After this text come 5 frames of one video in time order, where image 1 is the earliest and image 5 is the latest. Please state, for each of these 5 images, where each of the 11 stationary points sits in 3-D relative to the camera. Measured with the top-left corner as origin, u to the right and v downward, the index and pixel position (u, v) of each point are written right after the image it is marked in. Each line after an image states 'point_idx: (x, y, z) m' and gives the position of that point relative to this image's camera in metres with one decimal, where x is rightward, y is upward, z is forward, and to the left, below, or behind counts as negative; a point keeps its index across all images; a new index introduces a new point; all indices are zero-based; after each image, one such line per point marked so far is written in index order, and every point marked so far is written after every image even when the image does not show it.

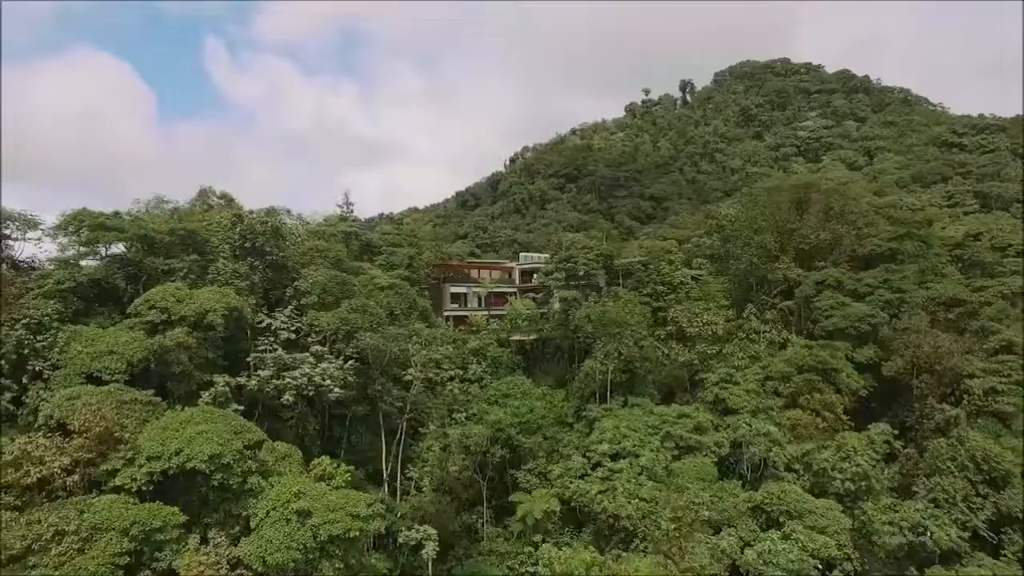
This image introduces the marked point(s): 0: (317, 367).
0: (-4.9, -2.0, +17.8) m
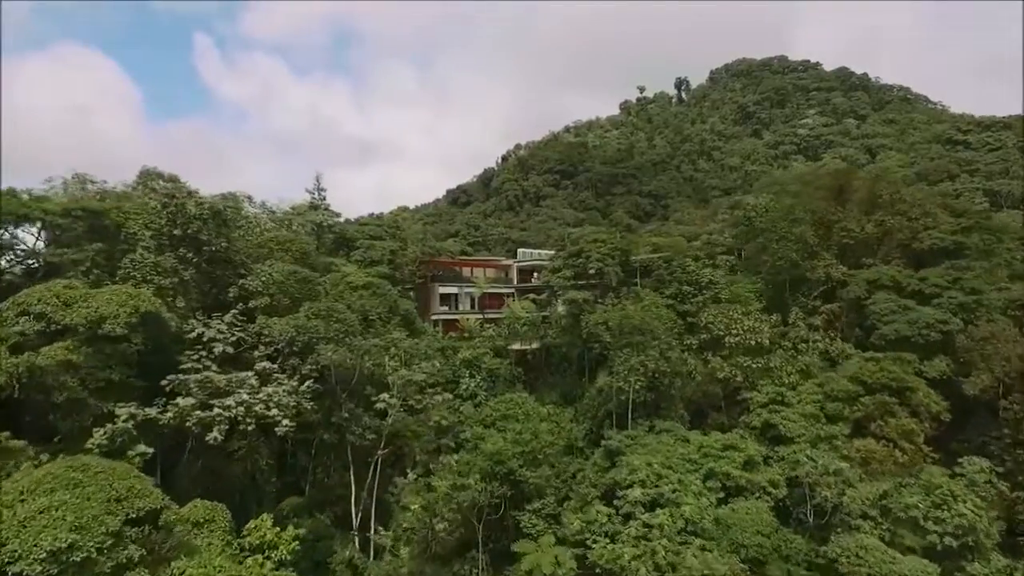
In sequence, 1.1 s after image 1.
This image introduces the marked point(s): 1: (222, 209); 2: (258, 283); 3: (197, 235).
0: (-4.8, -2.0, +13.6) m
1: (-7.1, +1.9, +17.3) m
2: (-6.2, +0.1, +17.1) m
3: (-7.3, +1.3, +16.4) m
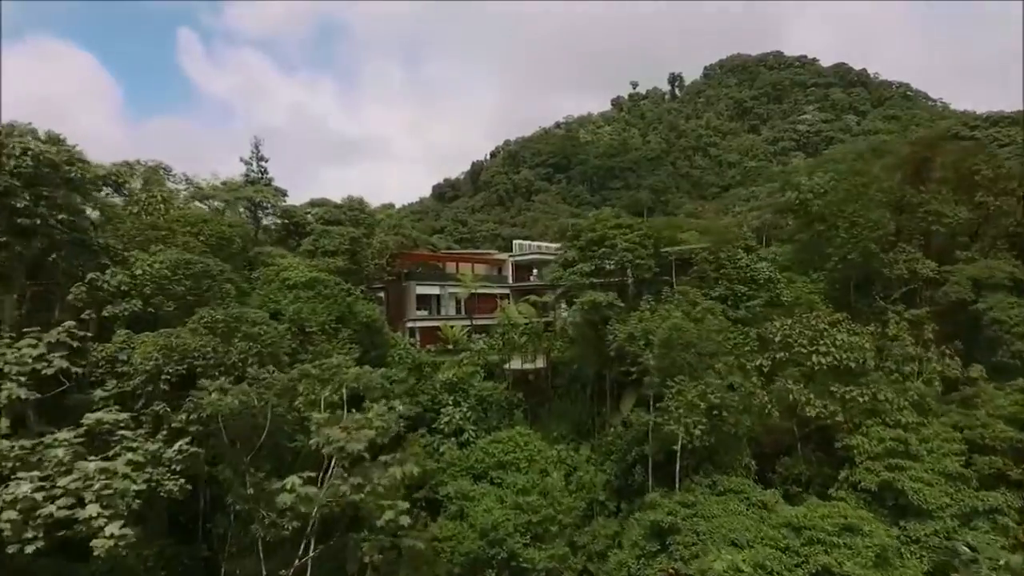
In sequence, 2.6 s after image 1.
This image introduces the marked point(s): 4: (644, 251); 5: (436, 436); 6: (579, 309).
0: (-4.6, -1.9, +7.7) m
1: (-7.0, +1.9, +11.3) m
2: (-6.1, +0.1, +11.2) m
3: (-7.3, +1.3, +10.4) m
4: (+3.5, +1.0, +18.7) m
5: (-1.9, -3.8, +18.1) m
6: (+1.7, -0.5, +18.4) m
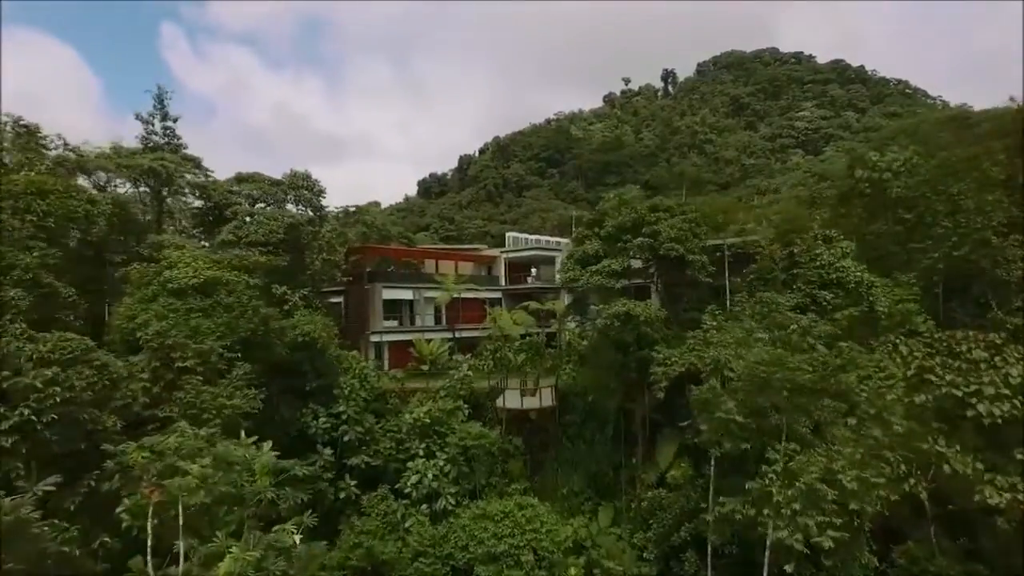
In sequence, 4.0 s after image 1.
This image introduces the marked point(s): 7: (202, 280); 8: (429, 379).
0: (-4.6, -2.0, +2.4) m
1: (-7.0, +1.9, +6.0) m
2: (-6.1, +0.1, +5.9) m
3: (-7.2, +1.2, +5.1) m
4: (+3.4, +0.9, +13.5) m
5: (-2.0, -3.8, +12.8) m
6: (+1.7, -0.6, +13.2) m
7: (-4.5, +0.1, +10.5) m
8: (-1.9, -2.1, +16.7) m
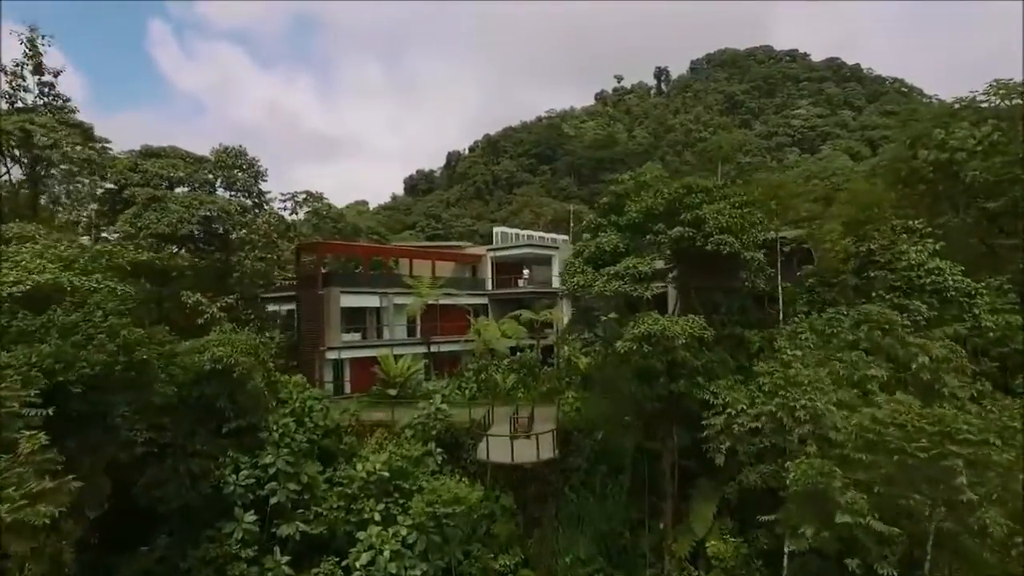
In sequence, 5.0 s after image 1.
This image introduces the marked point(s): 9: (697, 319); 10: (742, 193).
0: (-4.6, -2.1, -1.1) m
1: (-7.1, +1.7, +2.4) m
2: (-6.2, 0.0, +2.3) m
3: (-7.3, +1.1, +1.6) m
4: (+3.2, +0.7, +10.1) m
5: (-2.2, -4.0, +9.4) m
6: (+1.5, -0.8, +9.8) m
7: (-4.6, 0.0, +6.9) m
8: (-2.2, -2.2, +13.2) m
9: (+2.4, -0.4, +9.8) m
10: (+3.5, +1.4, +11.0) m
